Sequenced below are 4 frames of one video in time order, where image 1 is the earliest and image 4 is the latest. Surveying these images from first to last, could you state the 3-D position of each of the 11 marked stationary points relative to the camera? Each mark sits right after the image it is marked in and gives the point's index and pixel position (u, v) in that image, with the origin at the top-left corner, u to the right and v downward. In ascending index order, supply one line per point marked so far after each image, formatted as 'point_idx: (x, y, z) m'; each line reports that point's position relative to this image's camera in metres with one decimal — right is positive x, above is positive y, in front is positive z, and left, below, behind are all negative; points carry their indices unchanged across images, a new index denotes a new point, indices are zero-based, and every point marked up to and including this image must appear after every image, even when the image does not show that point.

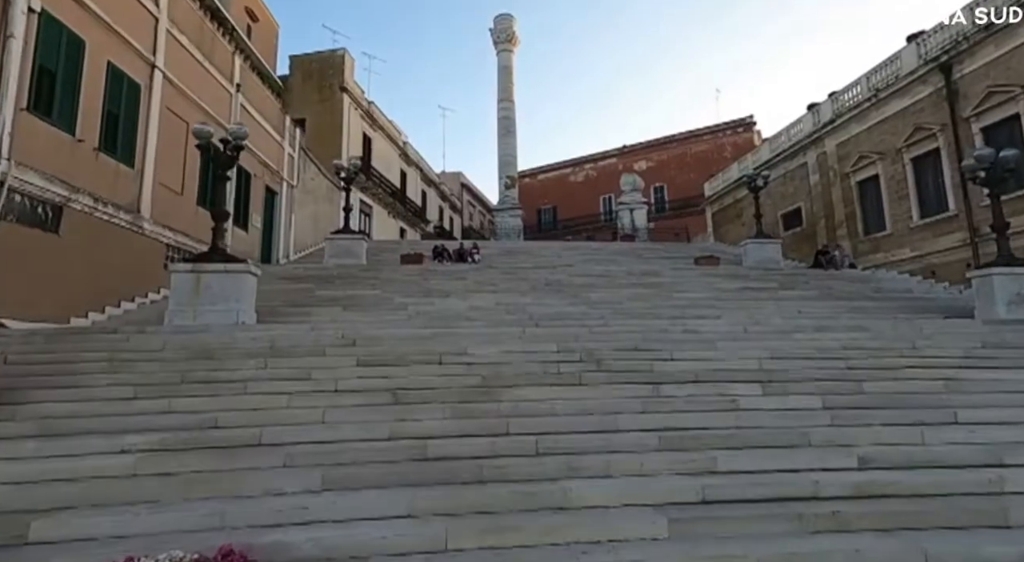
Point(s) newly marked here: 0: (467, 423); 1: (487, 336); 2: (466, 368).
0: (-0.4, -1.2, +5.3) m
1: (-0.3, -0.7, +8.0) m
2: (-0.5, -1.0, +6.8) m
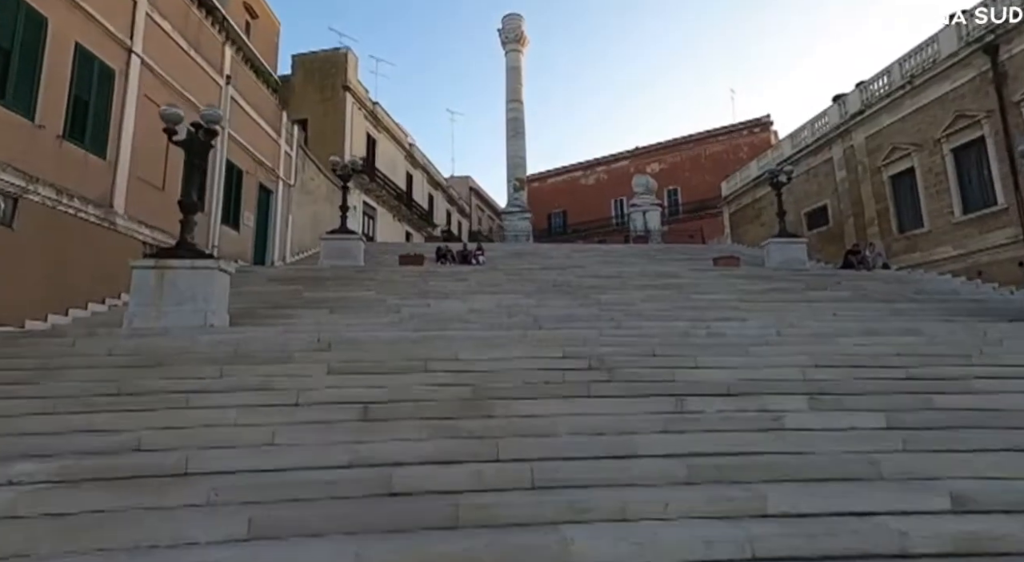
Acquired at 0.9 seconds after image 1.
0: (-0.5, -1.2, +4.3) m
1: (-0.3, -0.7, +7.0) m
2: (-0.6, -0.9, +5.8) m
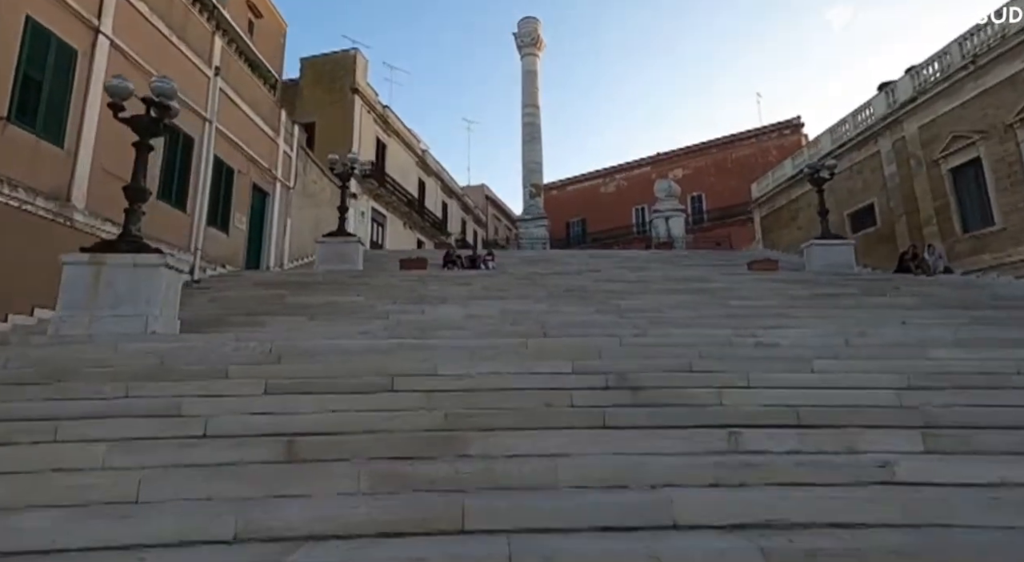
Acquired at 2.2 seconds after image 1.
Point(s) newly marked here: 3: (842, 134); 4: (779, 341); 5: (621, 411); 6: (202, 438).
0: (-0.6, -1.1, +2.8) m
1: (-0.4, -0.6, +5.6) m
2: (-0.6, -0.8, +4.4) m
3: (+9.0, +4.0, +16.5) m
4: (+2.6, -0.6, +6.0) m
5: (+0.7, -0.9, +4.0) m
6: (-1.9, -1.0, +3.7) m
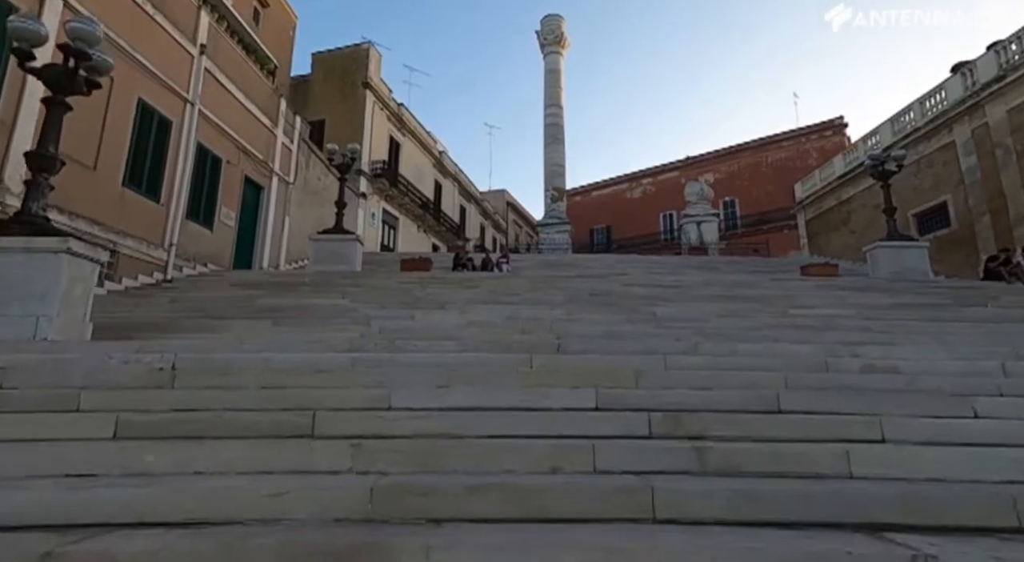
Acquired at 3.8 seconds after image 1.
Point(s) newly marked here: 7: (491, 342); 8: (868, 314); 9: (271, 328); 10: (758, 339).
0: (-0.7, -0.9, +1.1) m
1: (-0.4, -0.6, +3.8) m
2: (-0.7, -0.8, +2.6) m
3: (+9.4, +3.8, +14.5) m
4: (+2.6, -0.6, +4.2) m
5: (+0.6, -0.8, +2.3) m
6: (-2.0, -0.8, +2.0) m
7: (-0.2, -0.5, +5.2) m
8: (+4.4, -0.4, +7.5) m
9: (-2.7, -0.5, +6.8) m
10: (+2.2, -0.5, +5.5) m
